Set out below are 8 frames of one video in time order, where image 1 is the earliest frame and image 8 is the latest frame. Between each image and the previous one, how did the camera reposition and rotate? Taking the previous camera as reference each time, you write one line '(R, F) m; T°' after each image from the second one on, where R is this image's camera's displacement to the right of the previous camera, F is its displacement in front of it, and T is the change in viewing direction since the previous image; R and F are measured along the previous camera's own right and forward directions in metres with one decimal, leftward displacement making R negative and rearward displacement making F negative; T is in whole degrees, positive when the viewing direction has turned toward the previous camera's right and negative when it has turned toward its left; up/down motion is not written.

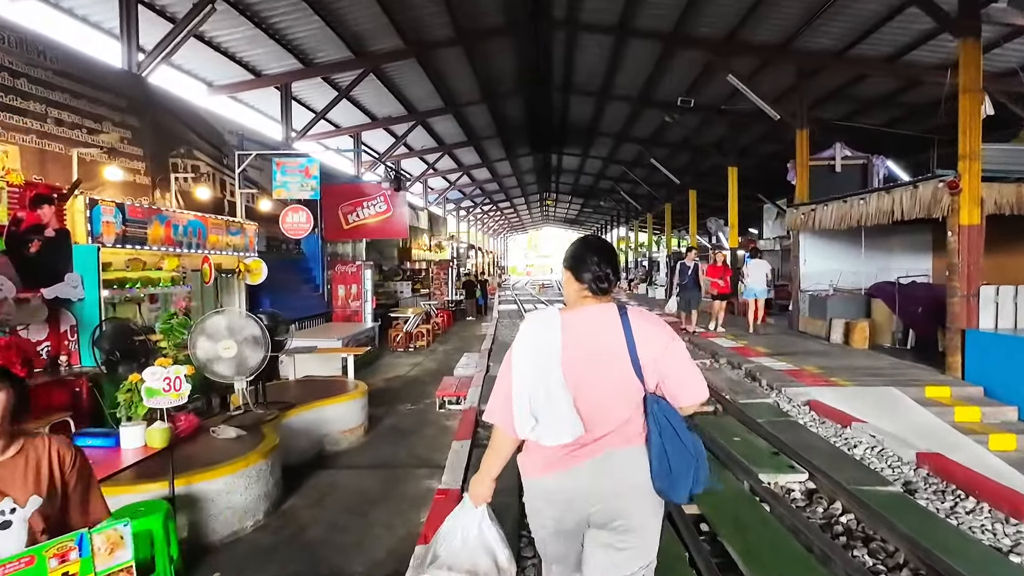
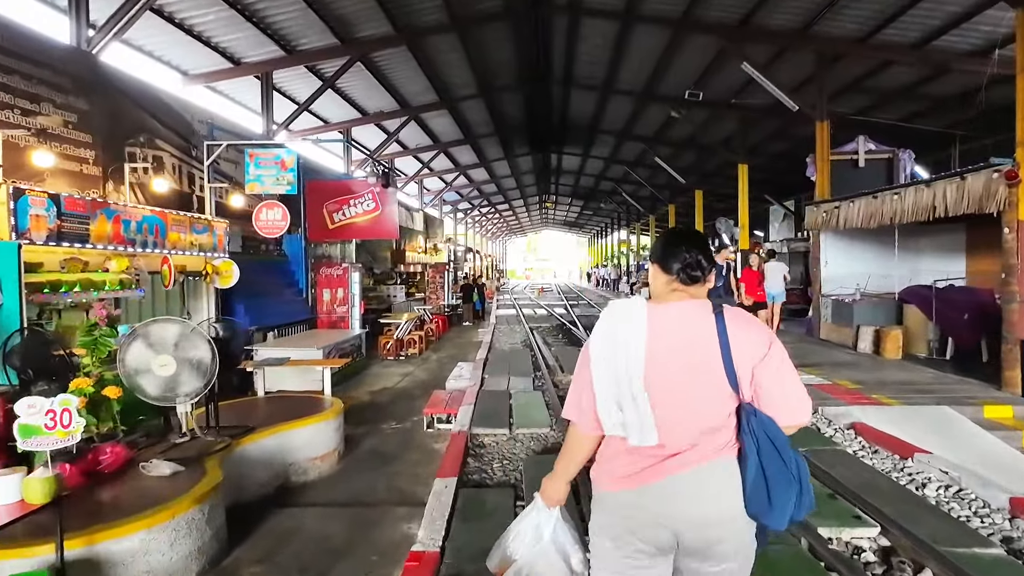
(0.0, +0.8) m; 0°
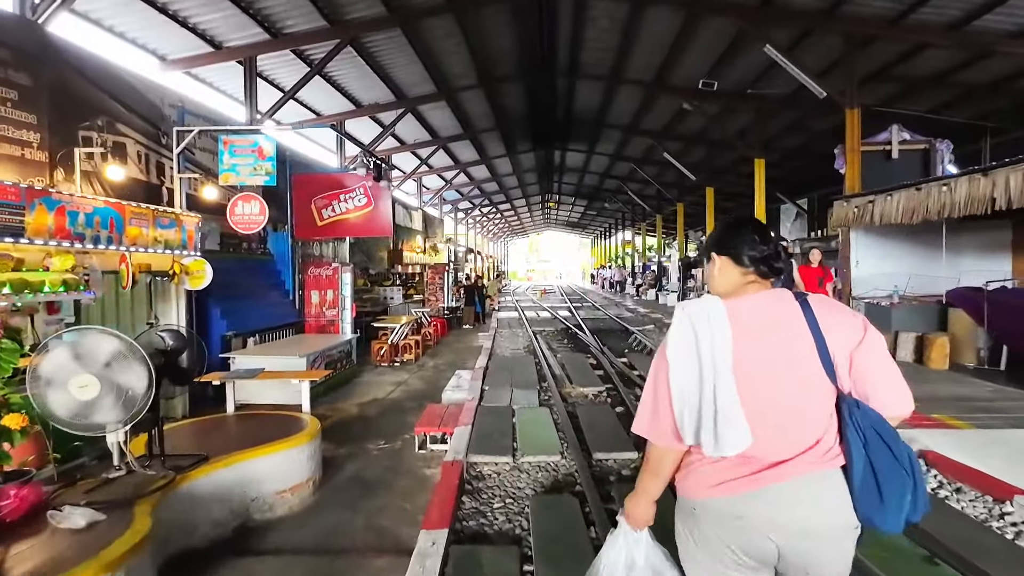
(0.0, +0.8) m; 0°
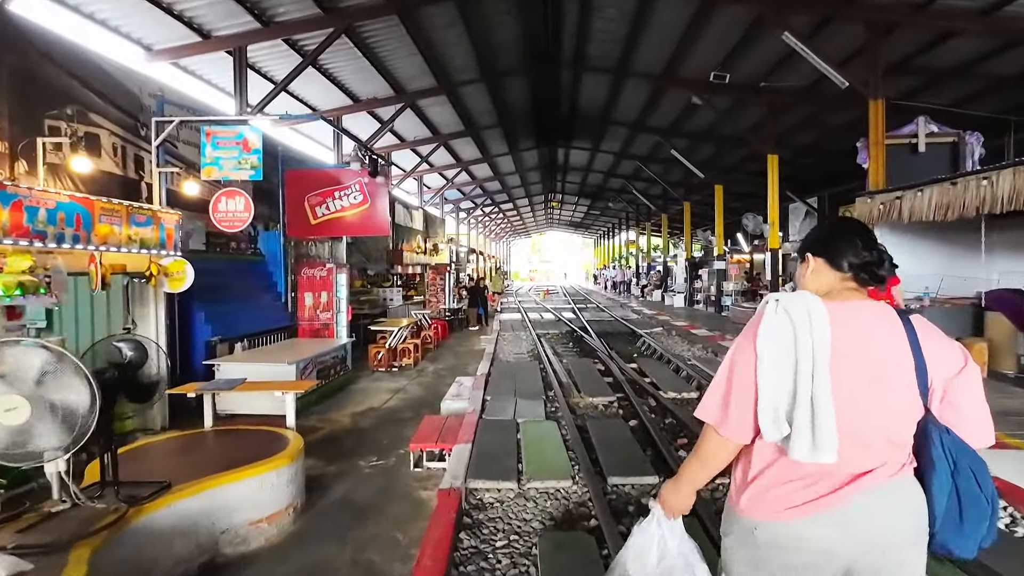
(0.0, +0.5) m; 0°
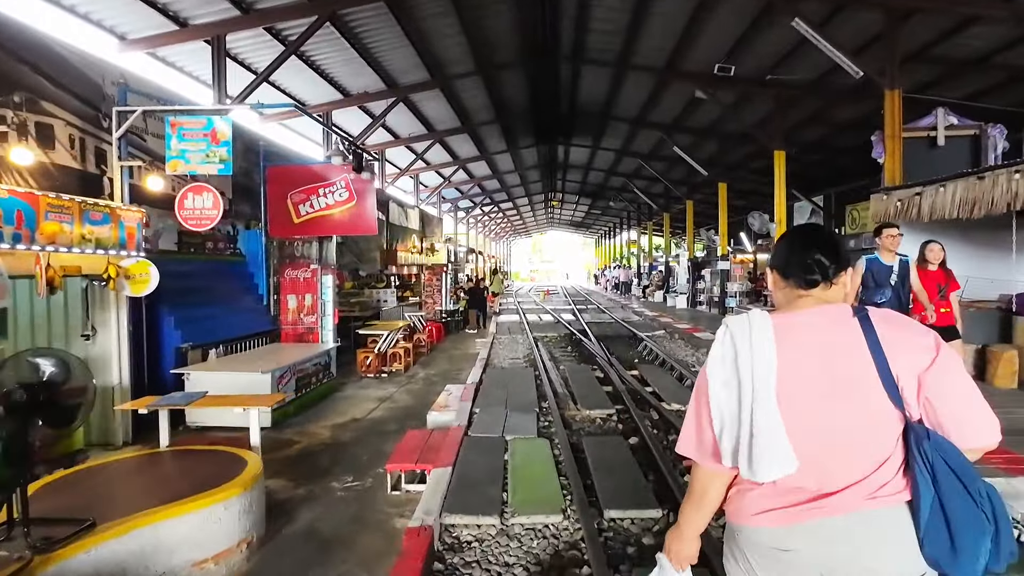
(+0.1, +0.5) m; 0°
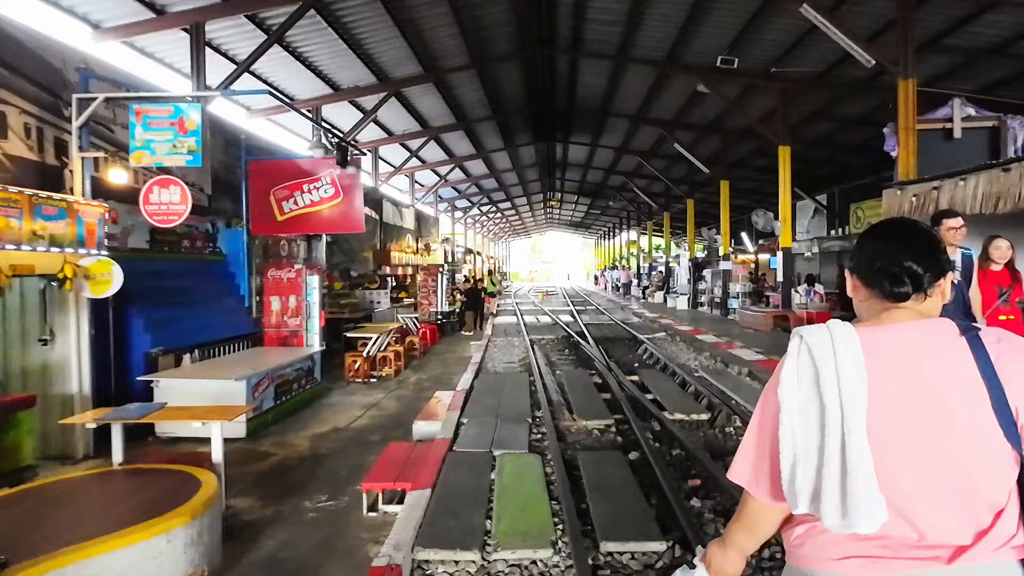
(+0.1, +0.4) m; 0°
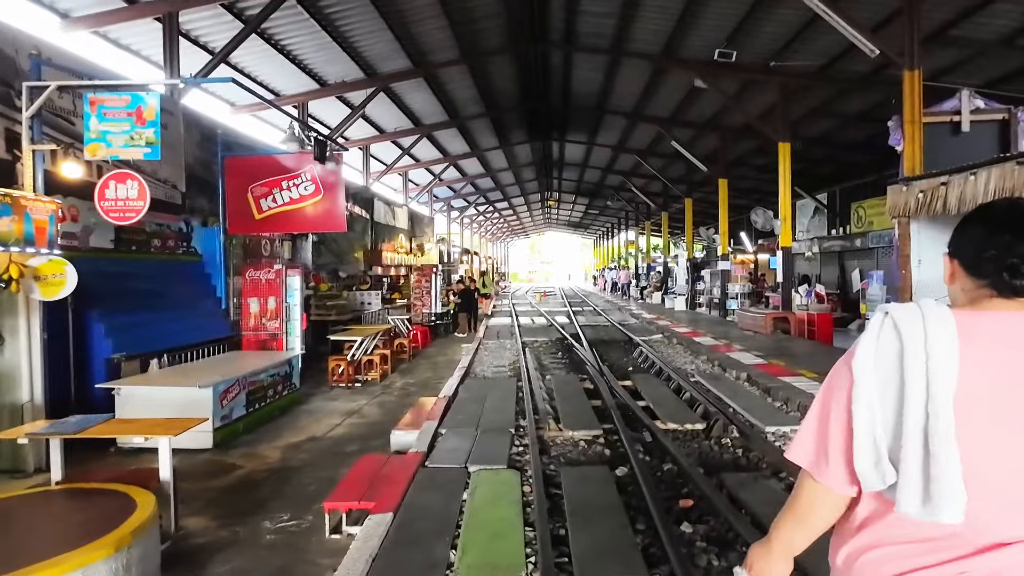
(+0.2, +0.4) m; 0°
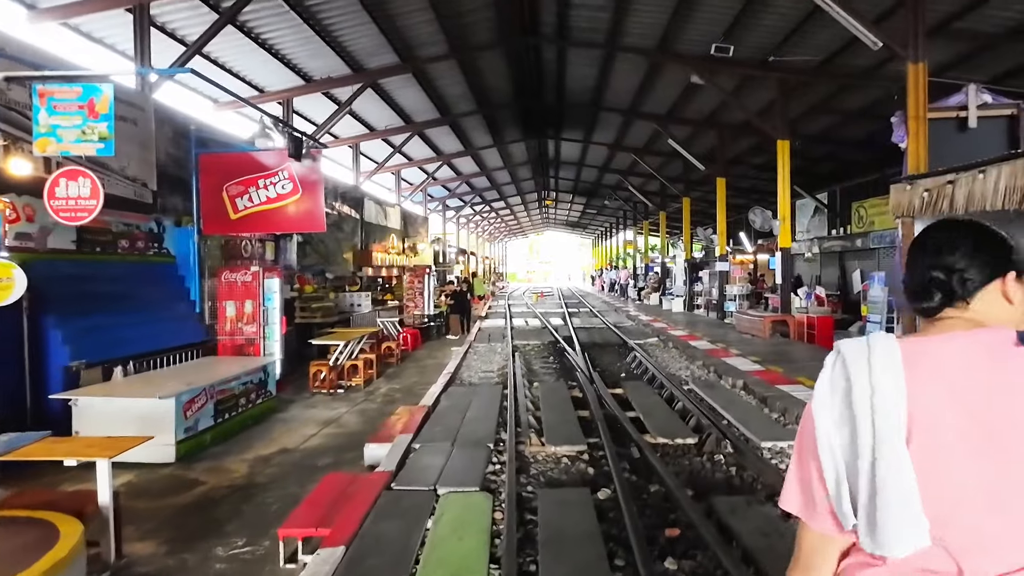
(+0.2, +0.3) m; 0°
